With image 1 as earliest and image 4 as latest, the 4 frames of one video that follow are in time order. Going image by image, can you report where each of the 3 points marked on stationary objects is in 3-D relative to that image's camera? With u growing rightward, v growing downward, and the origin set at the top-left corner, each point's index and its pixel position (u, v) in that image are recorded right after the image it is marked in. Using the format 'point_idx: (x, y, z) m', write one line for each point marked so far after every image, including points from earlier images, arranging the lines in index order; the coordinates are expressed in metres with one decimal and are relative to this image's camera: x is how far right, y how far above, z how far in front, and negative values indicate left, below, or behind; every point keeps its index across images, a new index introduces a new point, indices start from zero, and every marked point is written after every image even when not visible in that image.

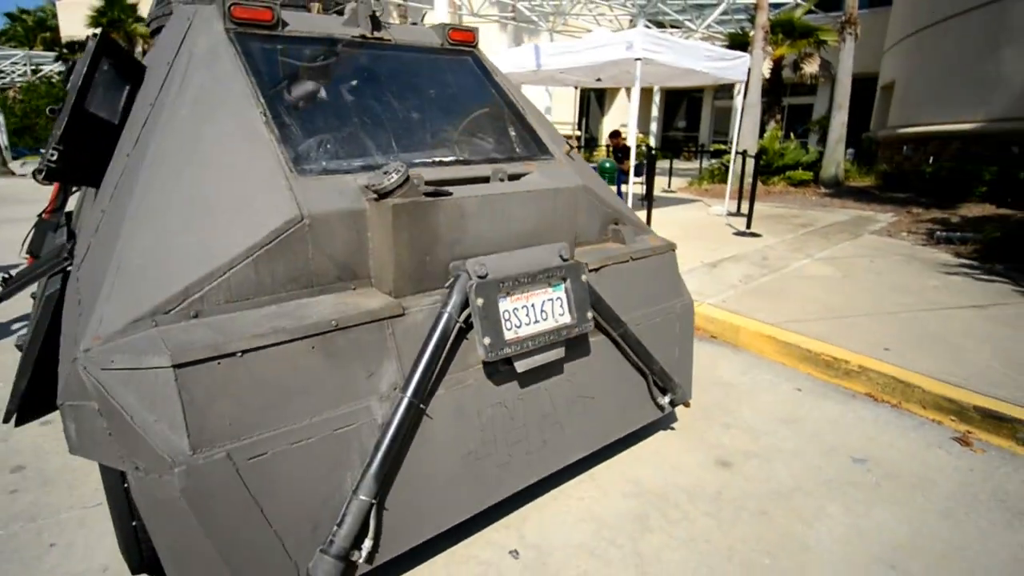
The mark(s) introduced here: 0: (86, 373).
0: (-1.6, -0.3, +1.9) m
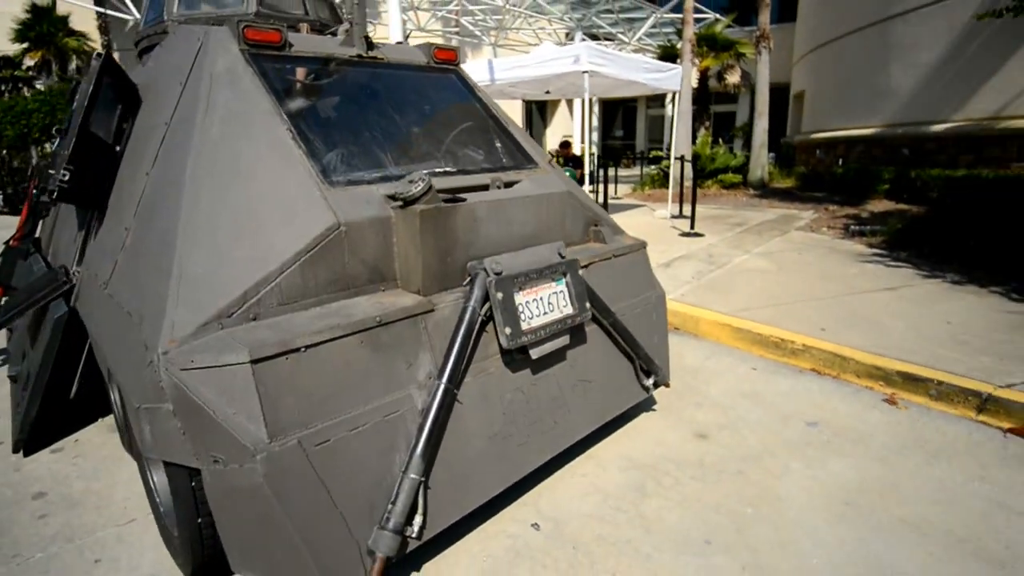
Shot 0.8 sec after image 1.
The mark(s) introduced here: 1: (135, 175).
0: (-1.4, -0.4, +2.0) m
1: (-2.3, +0.7, +3.0) m
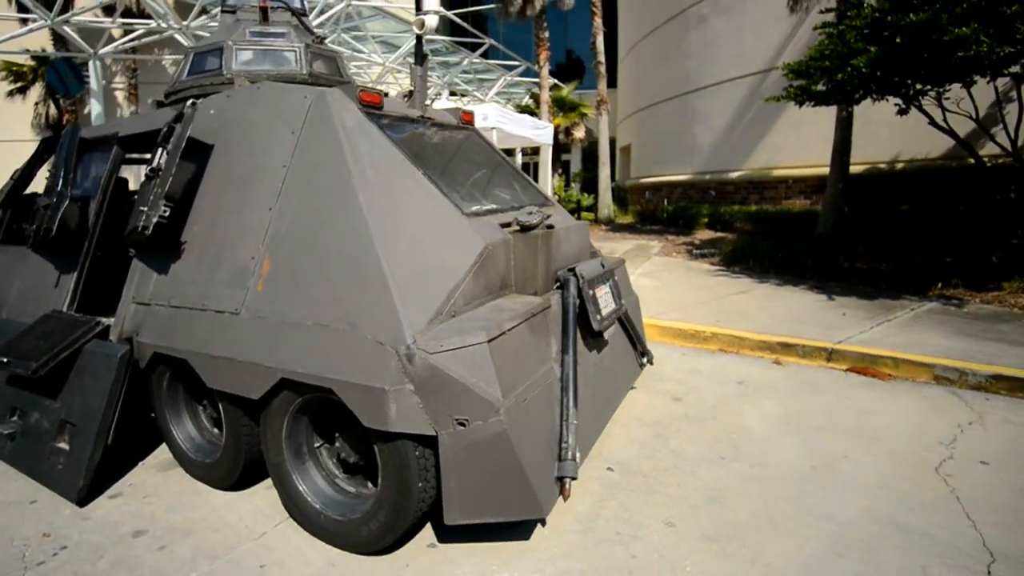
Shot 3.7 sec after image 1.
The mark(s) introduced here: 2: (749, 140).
0: (-0.5, -0.4, +2.5) m
1: (-1.7, +0.5, +3.3) m
2: (+7.8, +4.9, +15.9) m
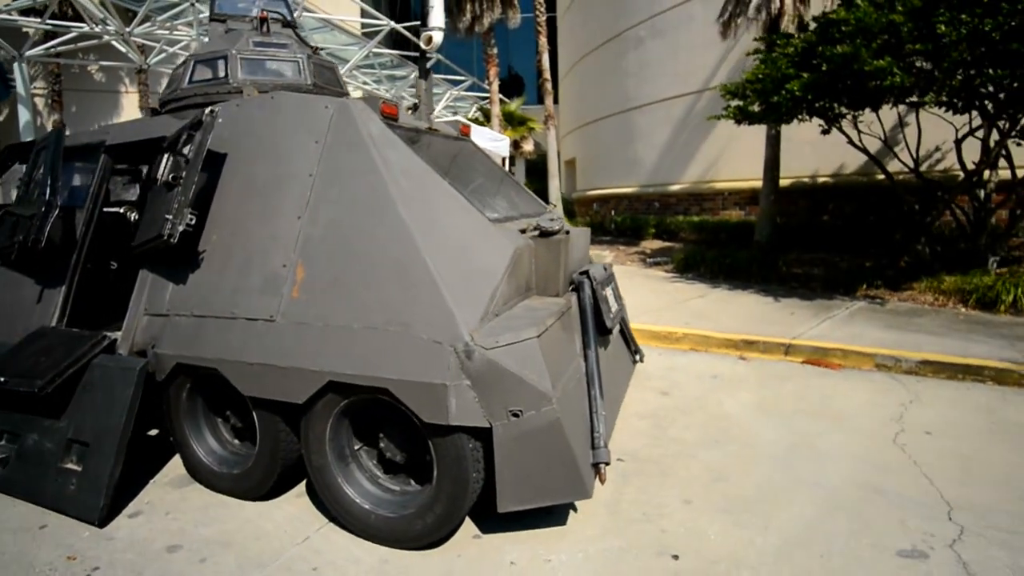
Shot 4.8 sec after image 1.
0: (-0.2, -0.4, +2.7) m
1: (-1.6, +0.4, +3.3) m
2: (+6.4, +4.7, +17.1) m
